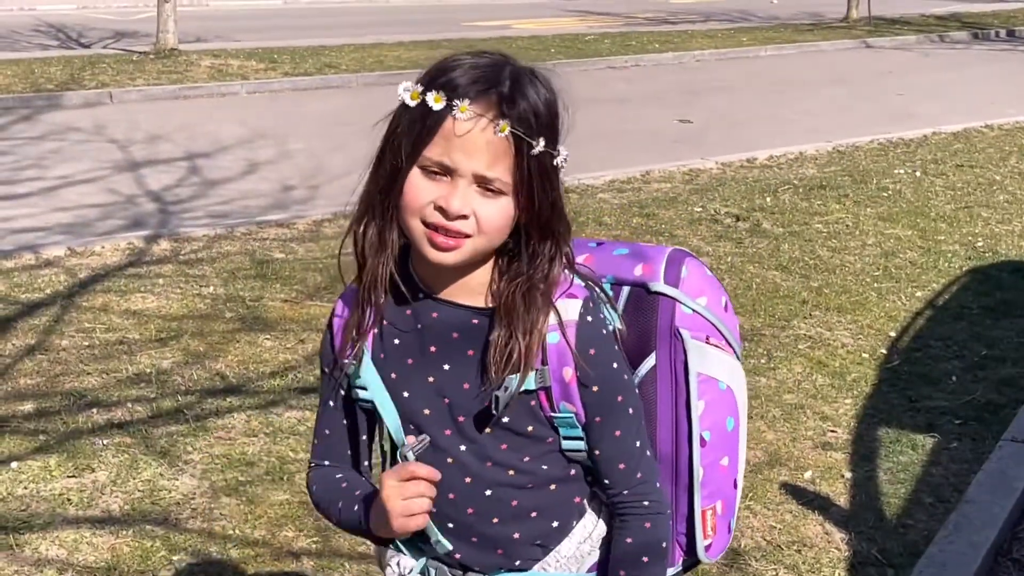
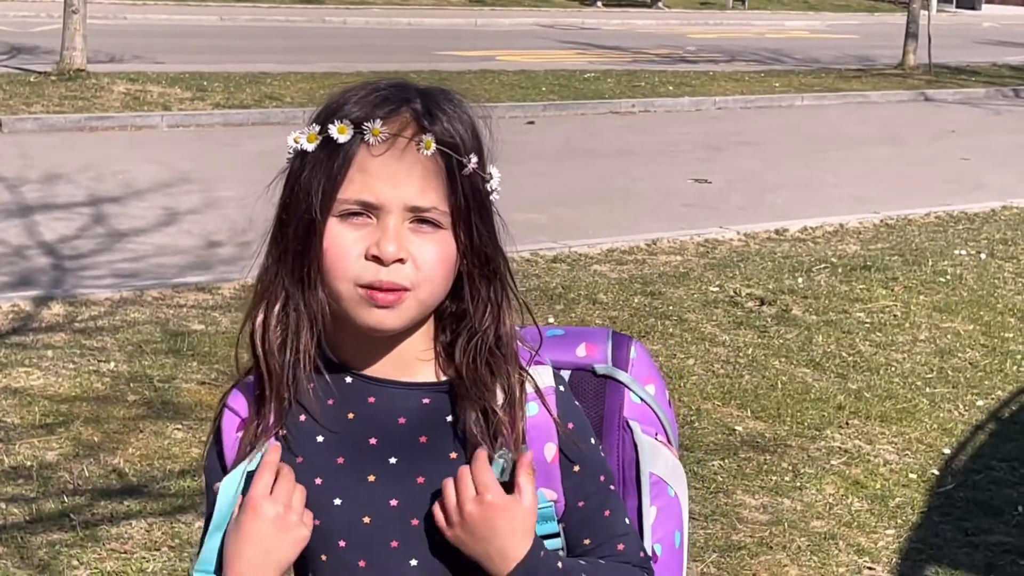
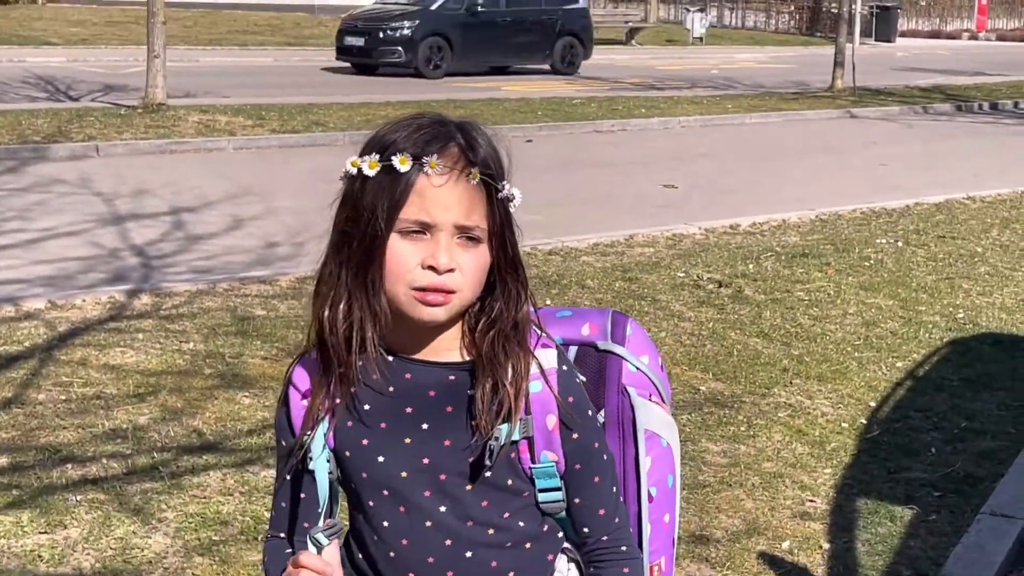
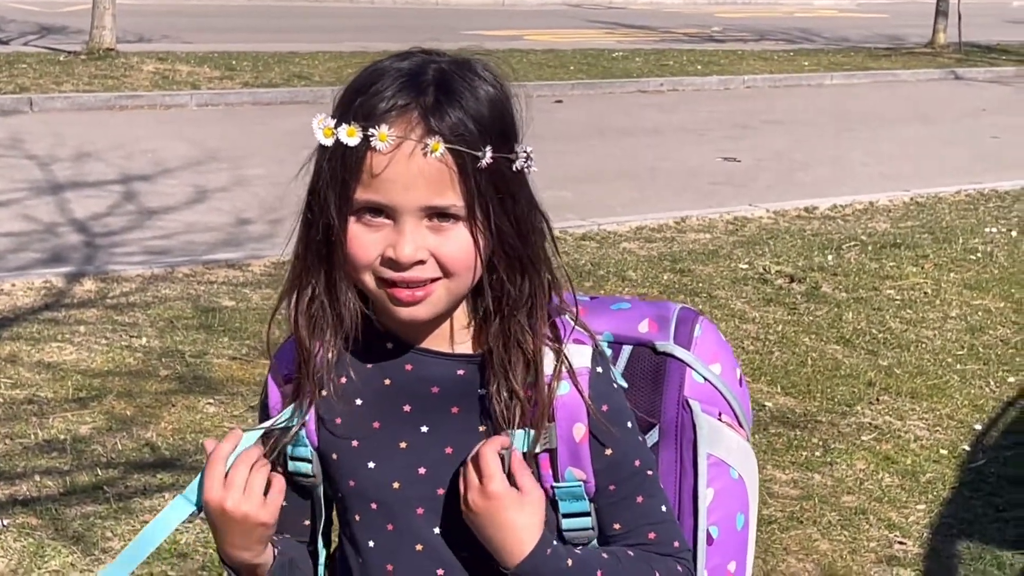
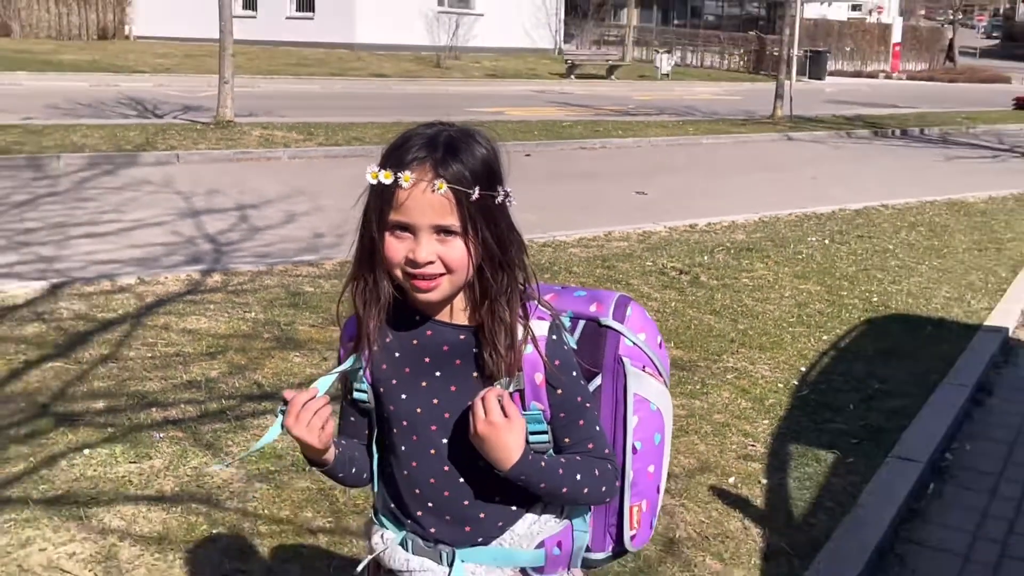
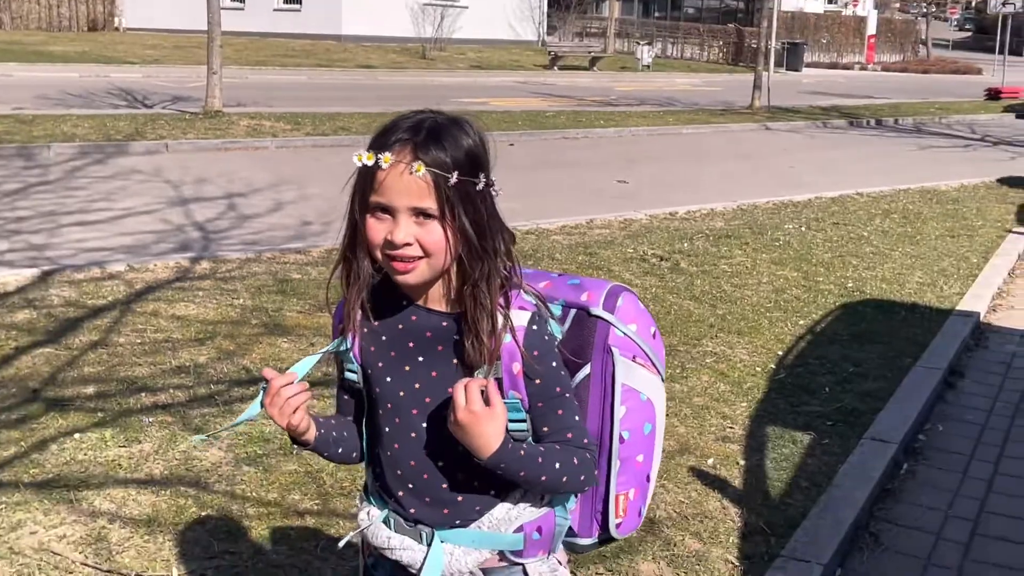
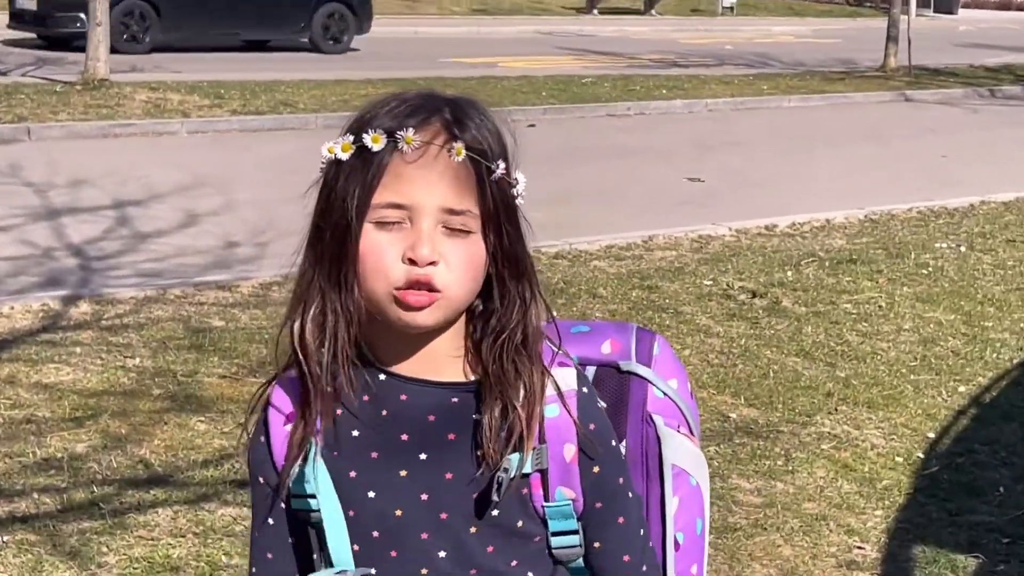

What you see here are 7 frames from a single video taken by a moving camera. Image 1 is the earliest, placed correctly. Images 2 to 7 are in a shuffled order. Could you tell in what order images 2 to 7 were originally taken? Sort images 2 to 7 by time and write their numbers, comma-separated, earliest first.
3, 7, 2, 4, 5, 6
